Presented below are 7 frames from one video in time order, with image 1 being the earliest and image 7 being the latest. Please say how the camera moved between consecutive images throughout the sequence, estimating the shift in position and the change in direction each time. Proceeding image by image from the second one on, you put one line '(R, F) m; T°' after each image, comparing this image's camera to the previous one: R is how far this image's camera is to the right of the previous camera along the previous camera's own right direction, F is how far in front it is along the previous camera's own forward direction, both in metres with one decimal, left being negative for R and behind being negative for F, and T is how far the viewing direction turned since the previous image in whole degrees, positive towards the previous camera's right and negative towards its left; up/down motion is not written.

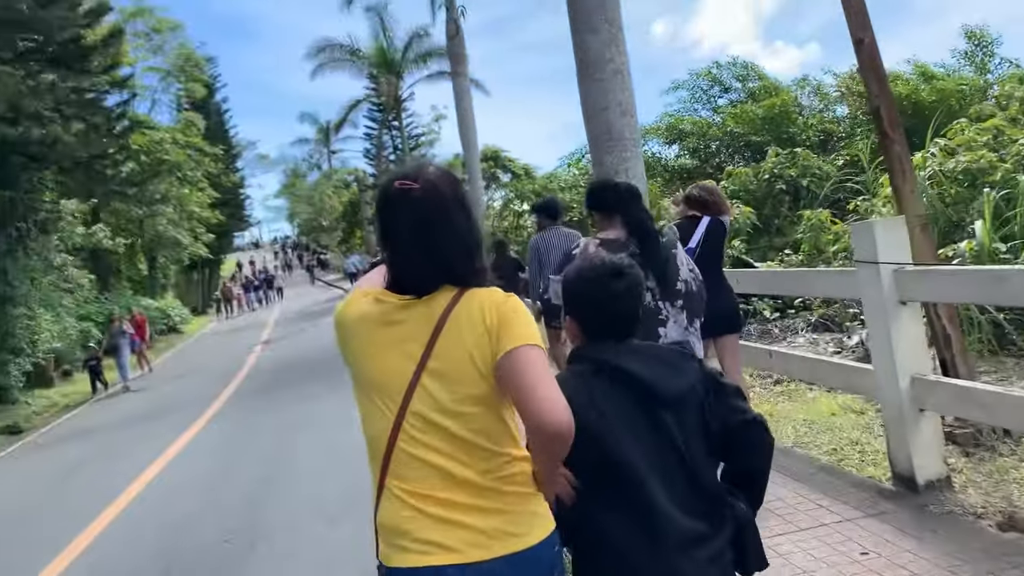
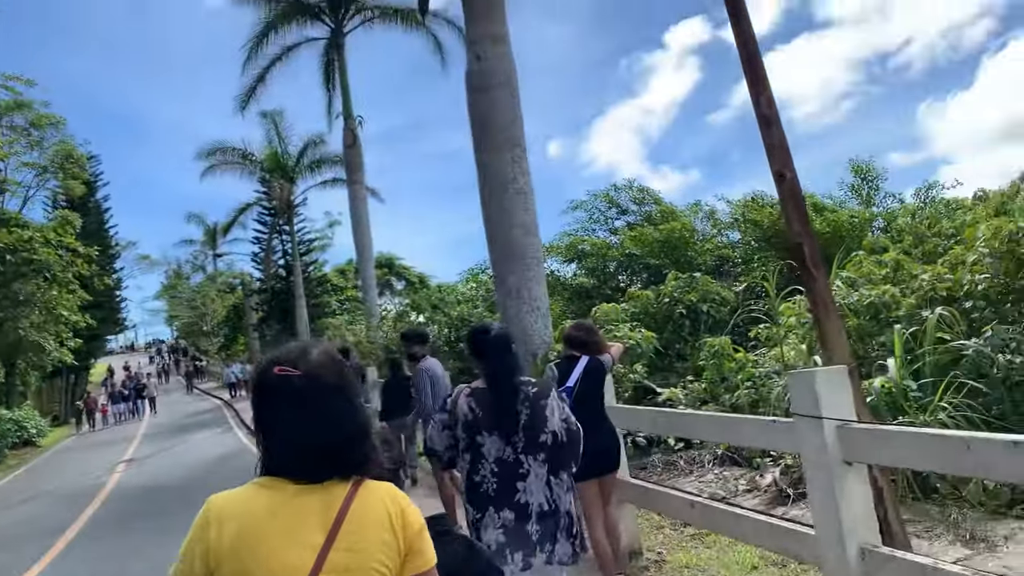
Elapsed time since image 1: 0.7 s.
(0.0, +0.5) m; +7°
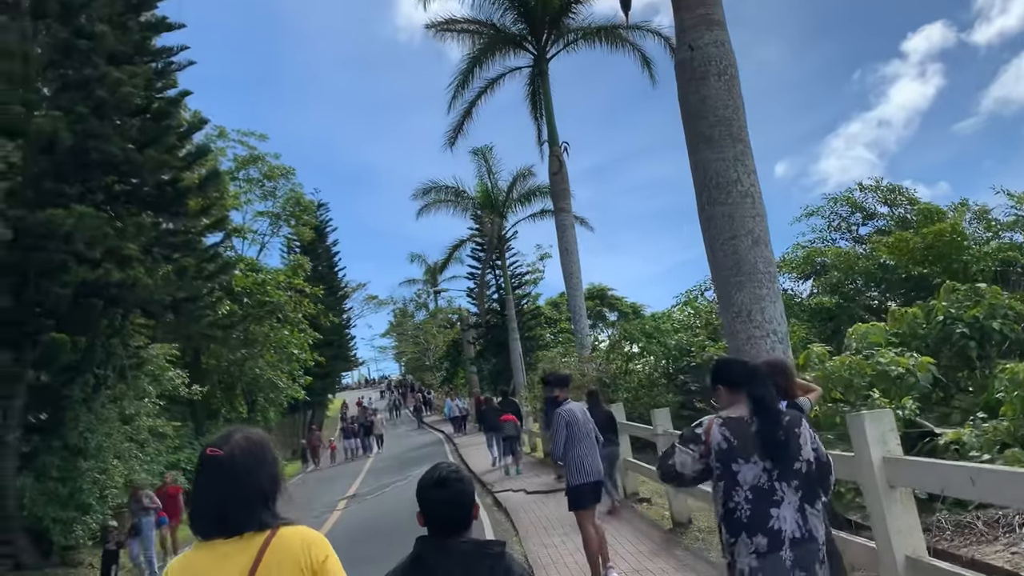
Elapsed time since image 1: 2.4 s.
(-0.1, +1.1) m; -14°
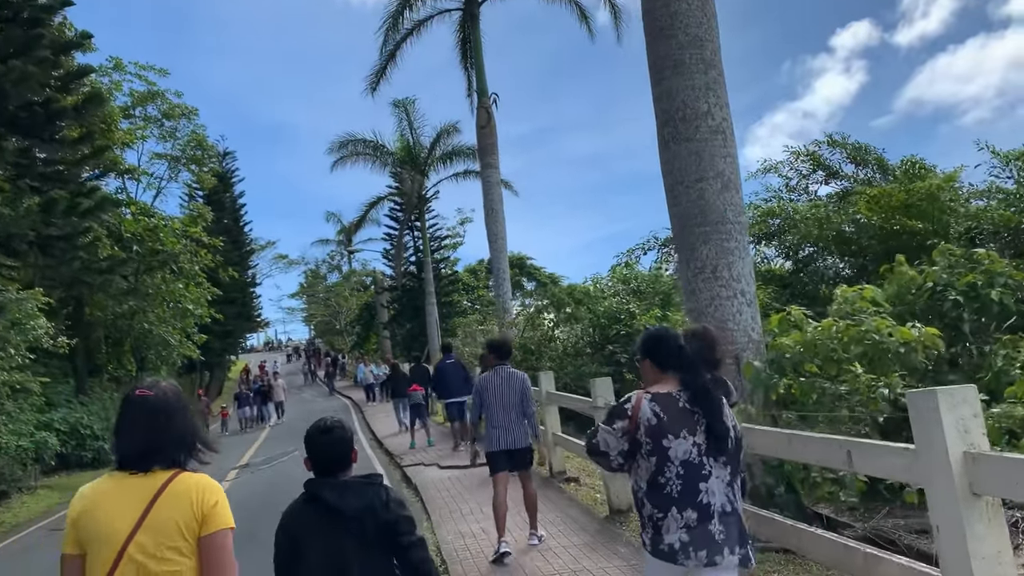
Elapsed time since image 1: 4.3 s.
(-0.1, +1.4) m; +6°
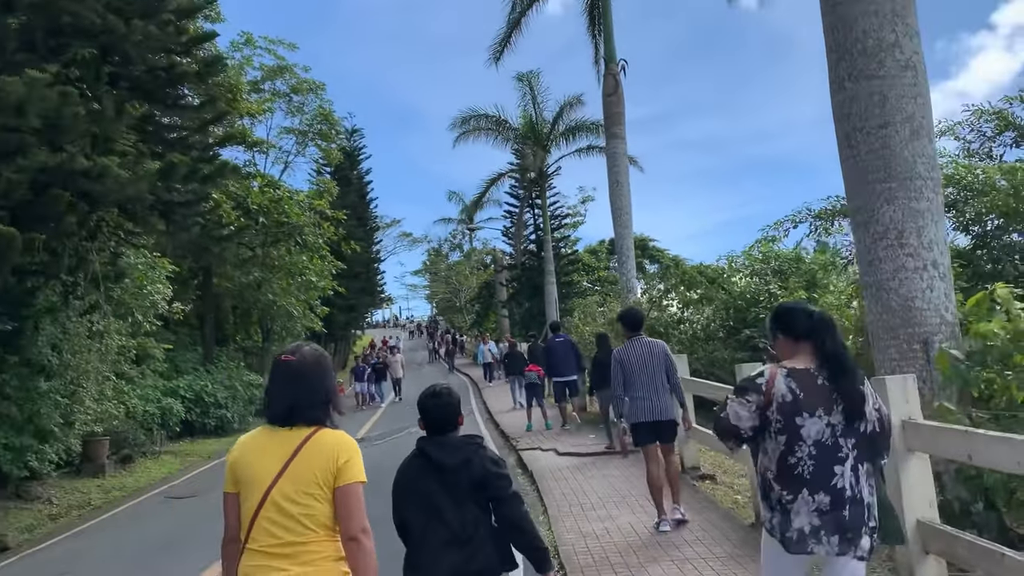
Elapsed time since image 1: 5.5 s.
(-0.1, +0.9) m; -8°
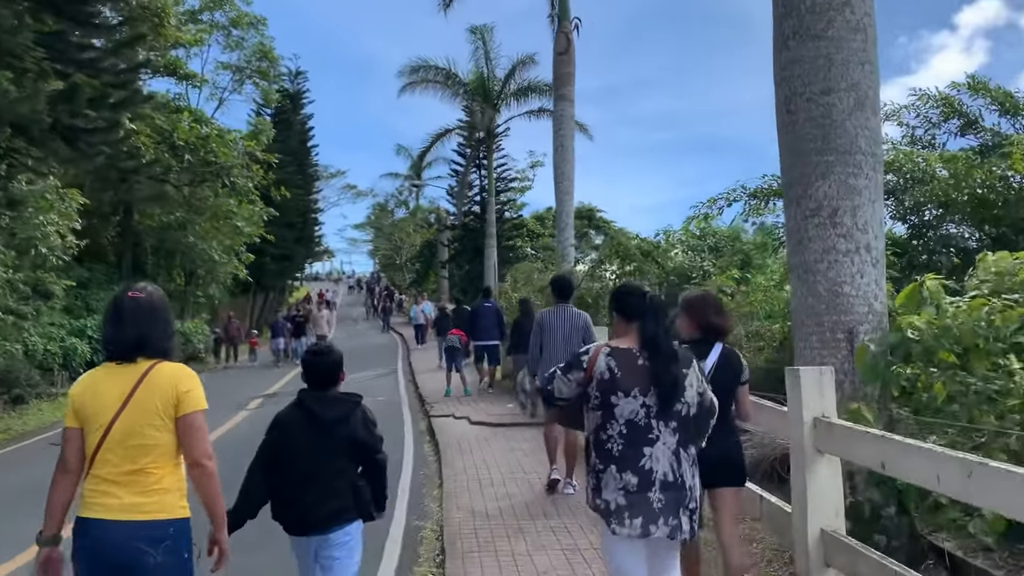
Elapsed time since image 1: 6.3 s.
(+0.3, +0.6) m; +4°
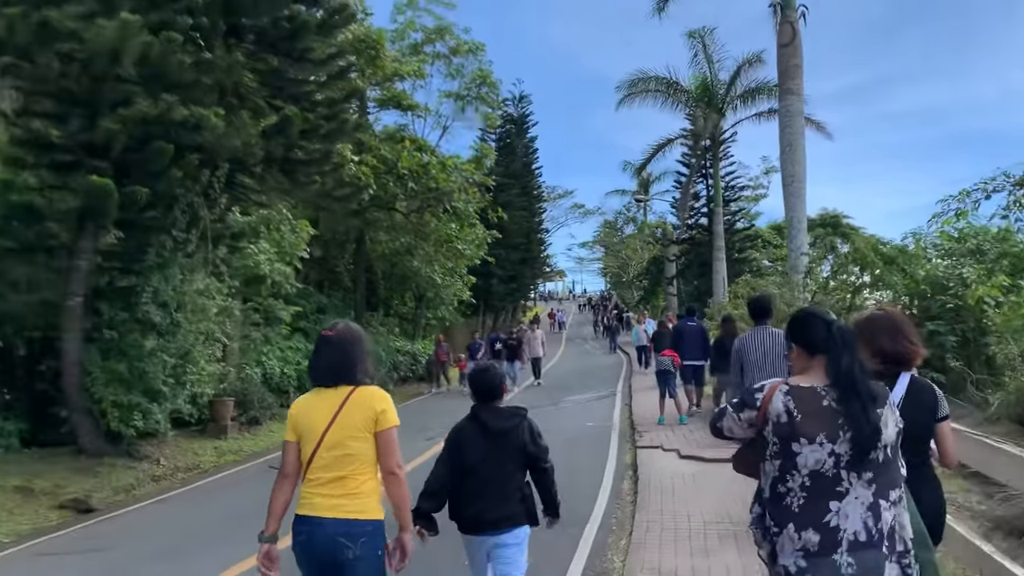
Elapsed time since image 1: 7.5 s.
(+0.3, +0.9) m; -15°
